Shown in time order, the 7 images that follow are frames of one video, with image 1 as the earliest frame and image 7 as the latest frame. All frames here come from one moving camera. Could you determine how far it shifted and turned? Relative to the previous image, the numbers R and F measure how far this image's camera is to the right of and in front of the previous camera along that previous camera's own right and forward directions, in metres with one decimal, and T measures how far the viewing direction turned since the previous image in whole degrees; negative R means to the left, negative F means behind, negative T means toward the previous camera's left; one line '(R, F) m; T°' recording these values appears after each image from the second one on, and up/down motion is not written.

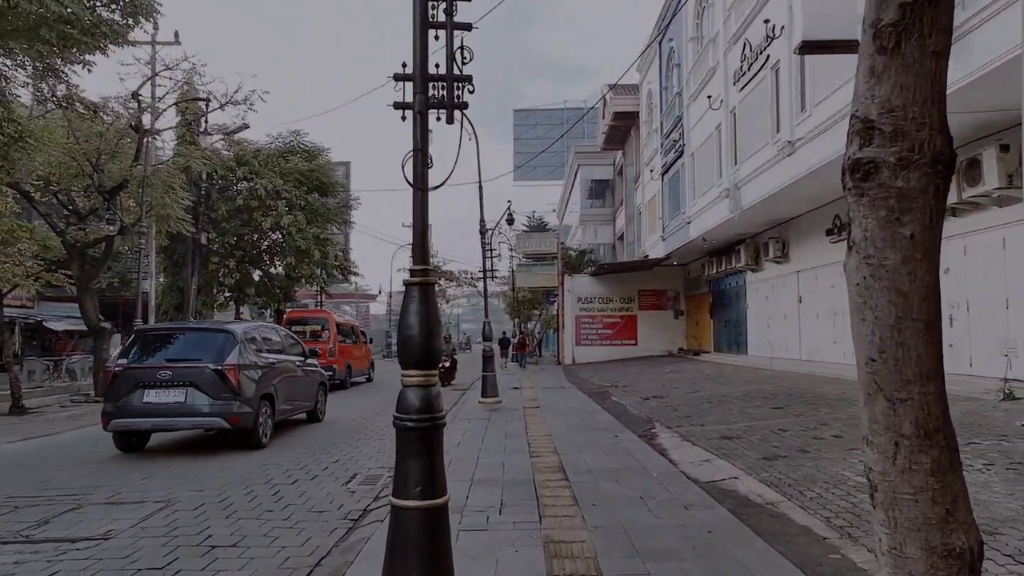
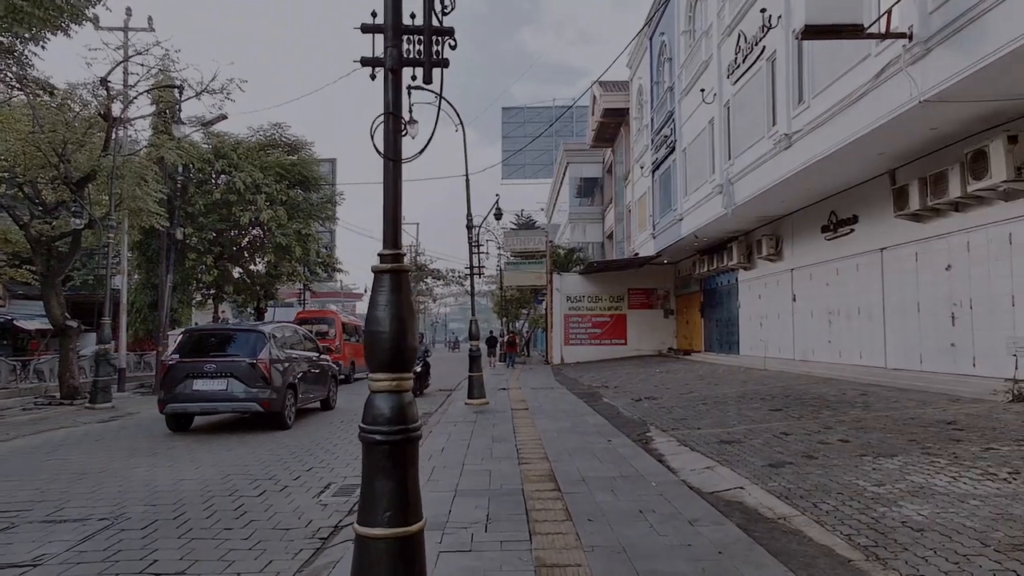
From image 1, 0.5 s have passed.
(0.0, +0.5) m; +1°
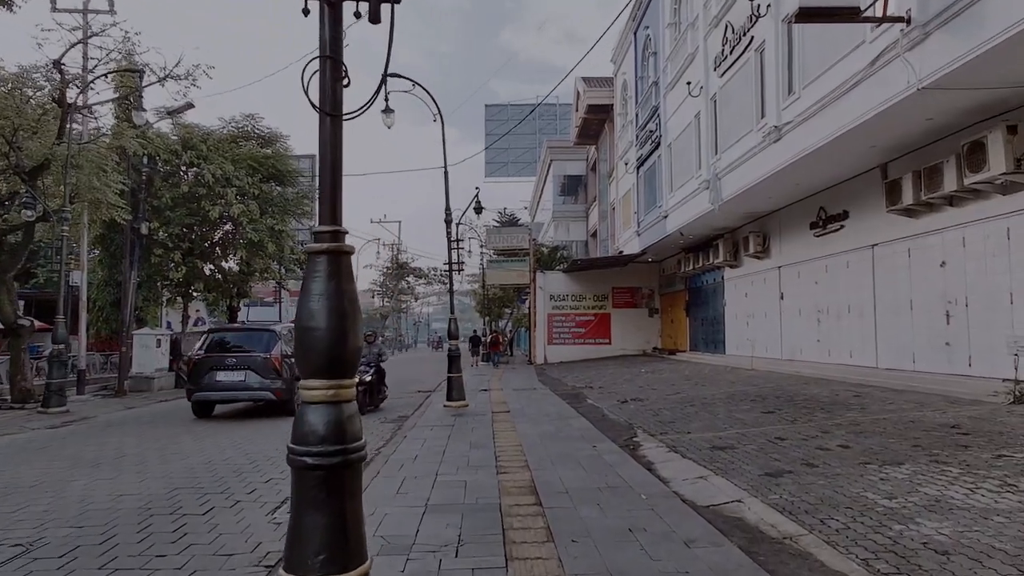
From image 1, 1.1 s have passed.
(+0.1, +0.6) m; +1°
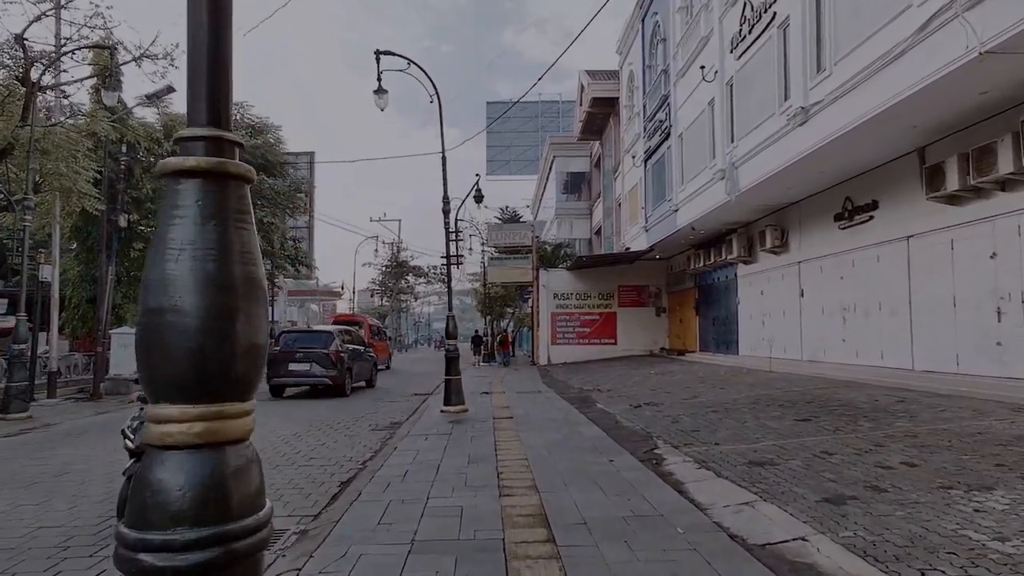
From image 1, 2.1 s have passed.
(0.0, +1.1) m; 0°
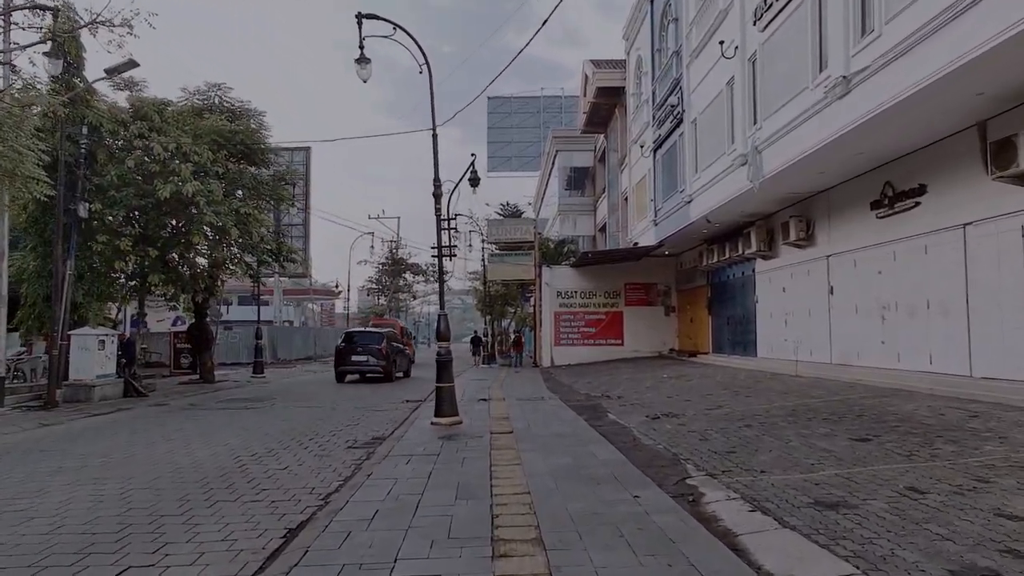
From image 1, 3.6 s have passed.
(0.0, +1.6) m; 0°
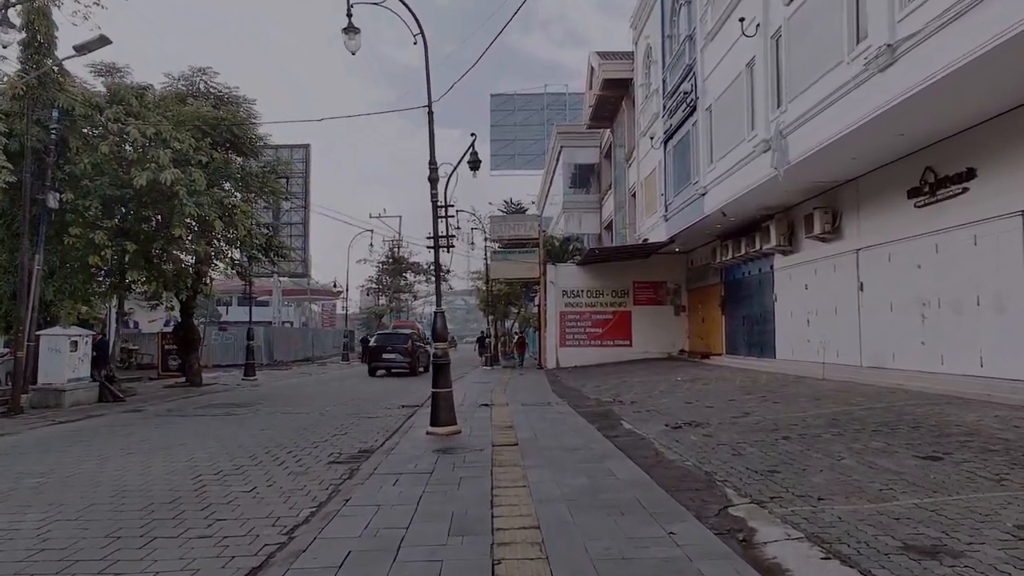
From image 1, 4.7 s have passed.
(0.0, +1.2) m; 0°
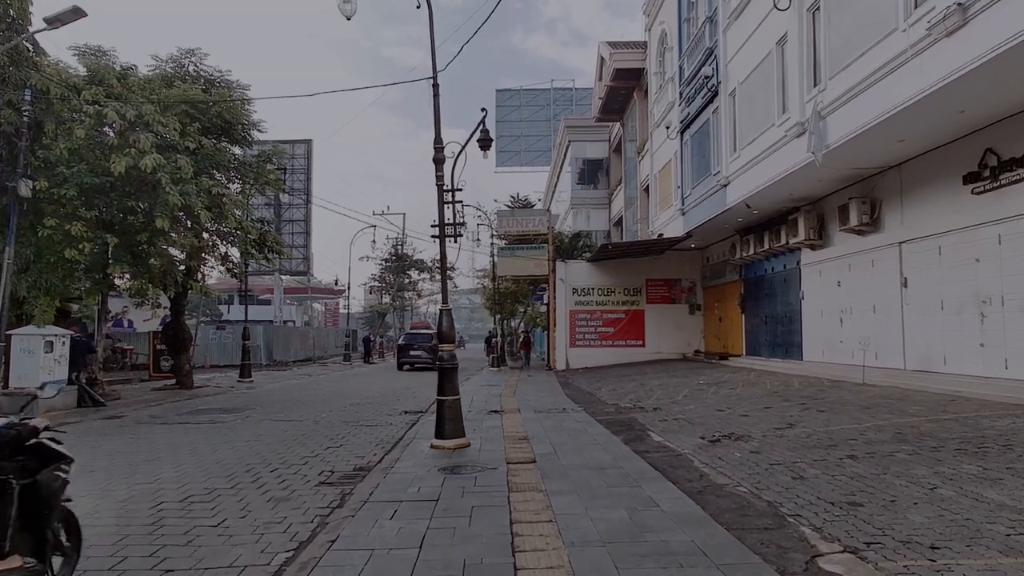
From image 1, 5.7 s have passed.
(-0.2, +1.2) m; 0°
